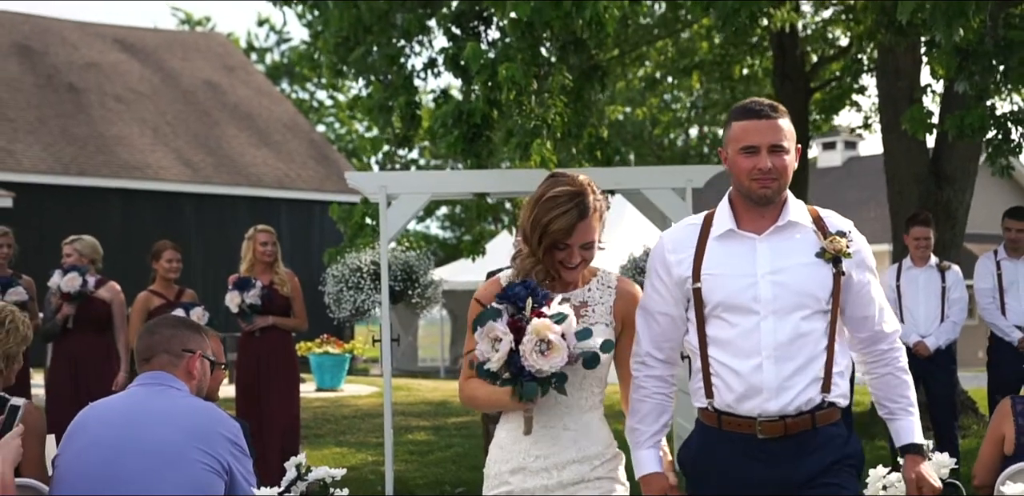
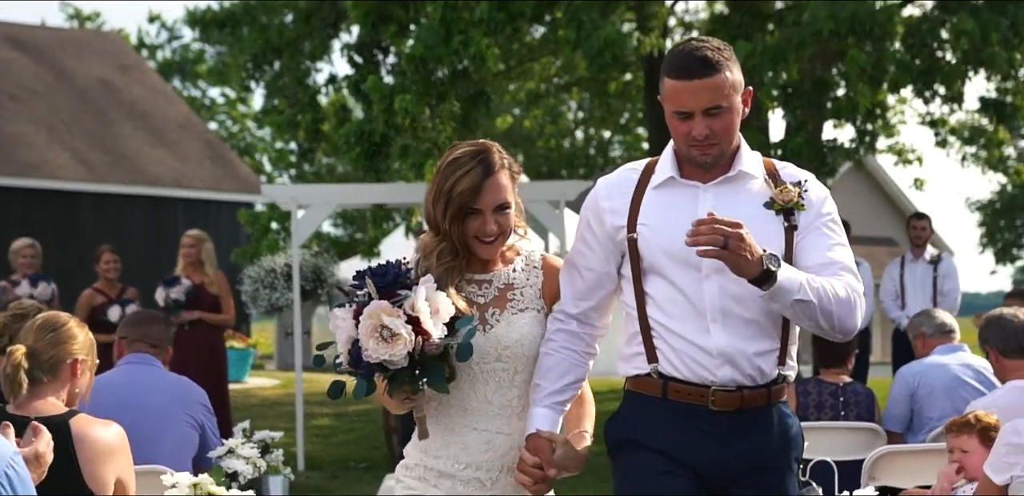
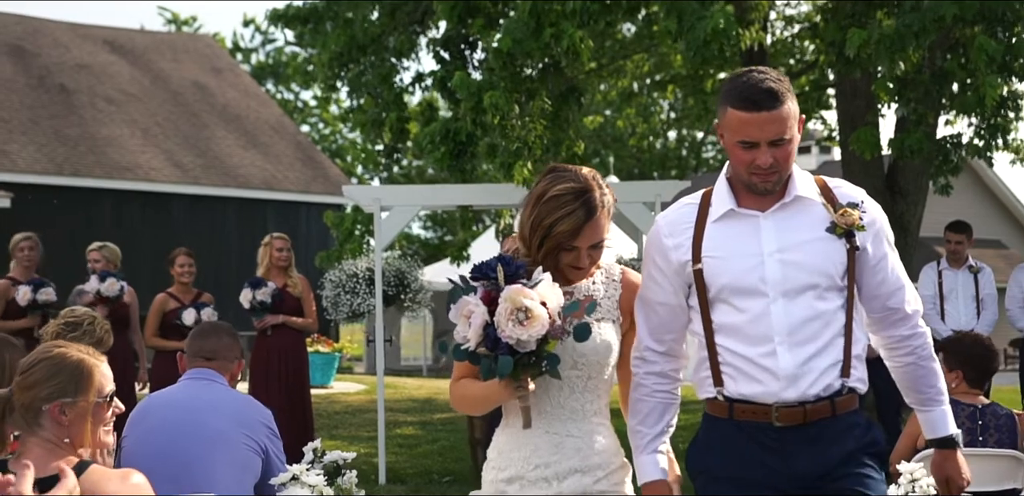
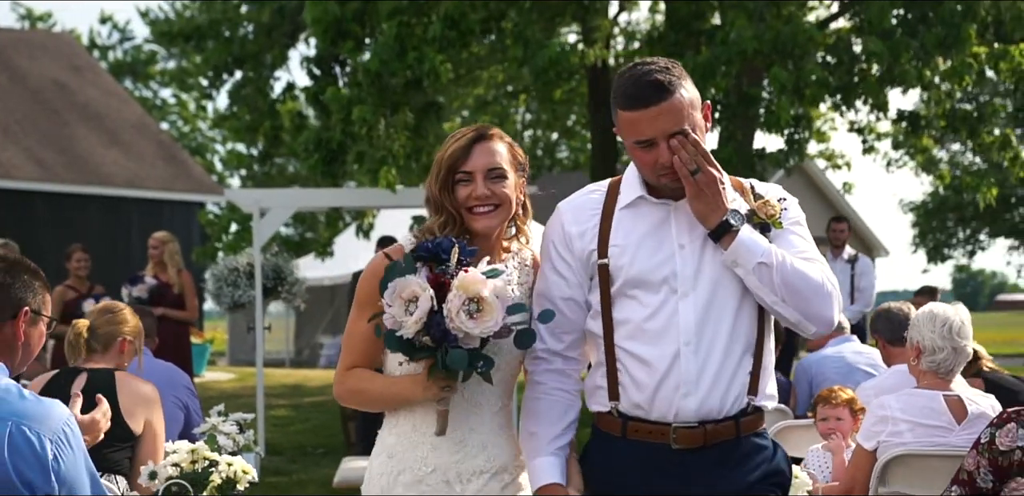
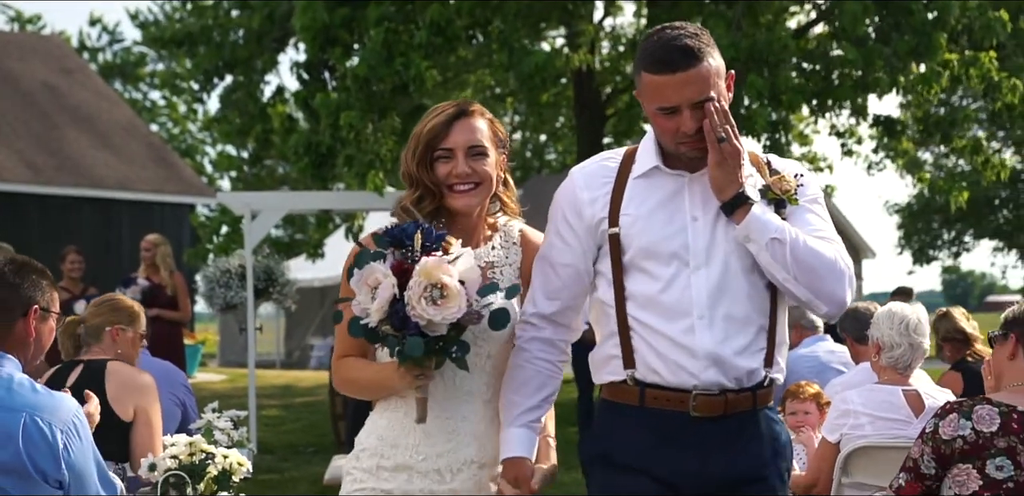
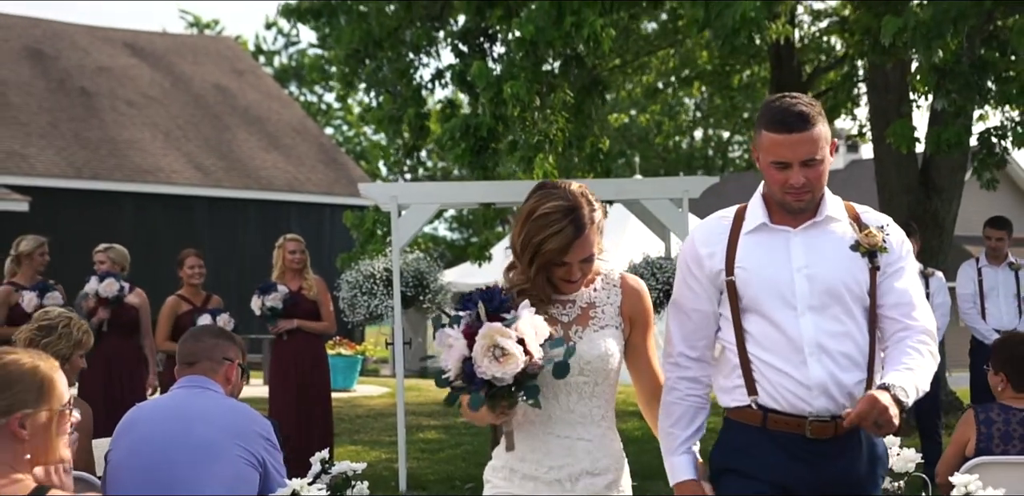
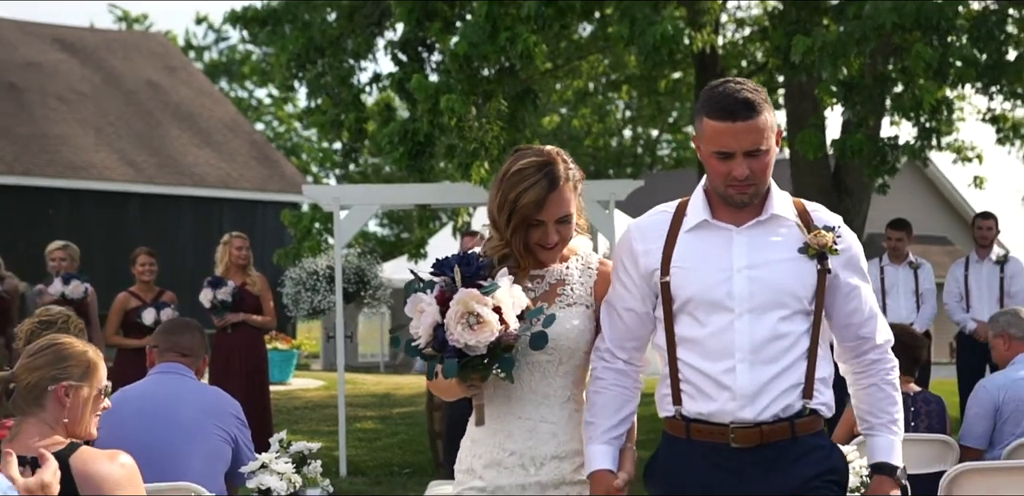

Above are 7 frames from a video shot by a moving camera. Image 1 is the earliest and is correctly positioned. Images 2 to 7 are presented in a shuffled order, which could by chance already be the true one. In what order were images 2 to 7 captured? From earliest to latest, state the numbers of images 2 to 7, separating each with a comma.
6, 3, 7, 2, 4, 5
